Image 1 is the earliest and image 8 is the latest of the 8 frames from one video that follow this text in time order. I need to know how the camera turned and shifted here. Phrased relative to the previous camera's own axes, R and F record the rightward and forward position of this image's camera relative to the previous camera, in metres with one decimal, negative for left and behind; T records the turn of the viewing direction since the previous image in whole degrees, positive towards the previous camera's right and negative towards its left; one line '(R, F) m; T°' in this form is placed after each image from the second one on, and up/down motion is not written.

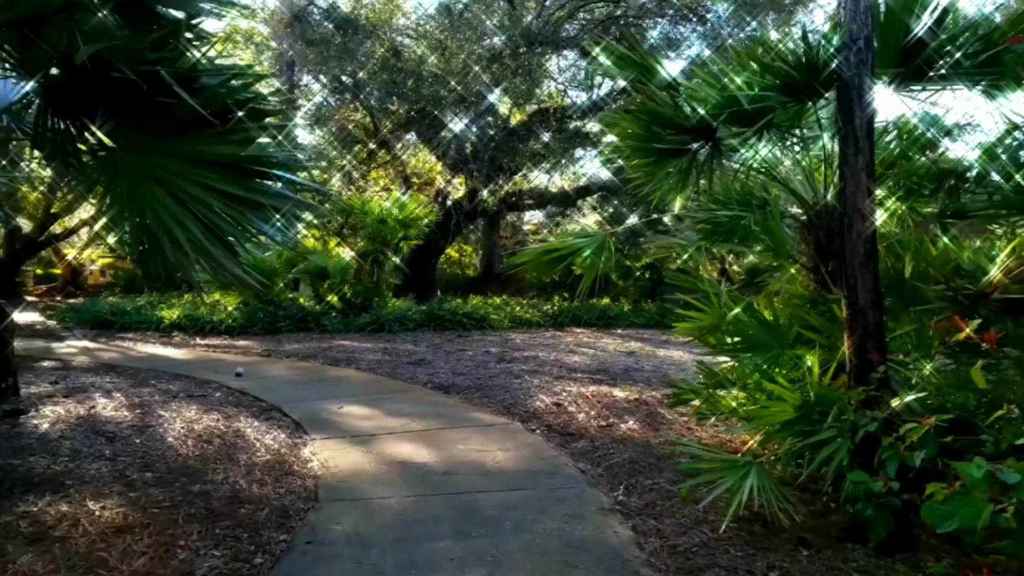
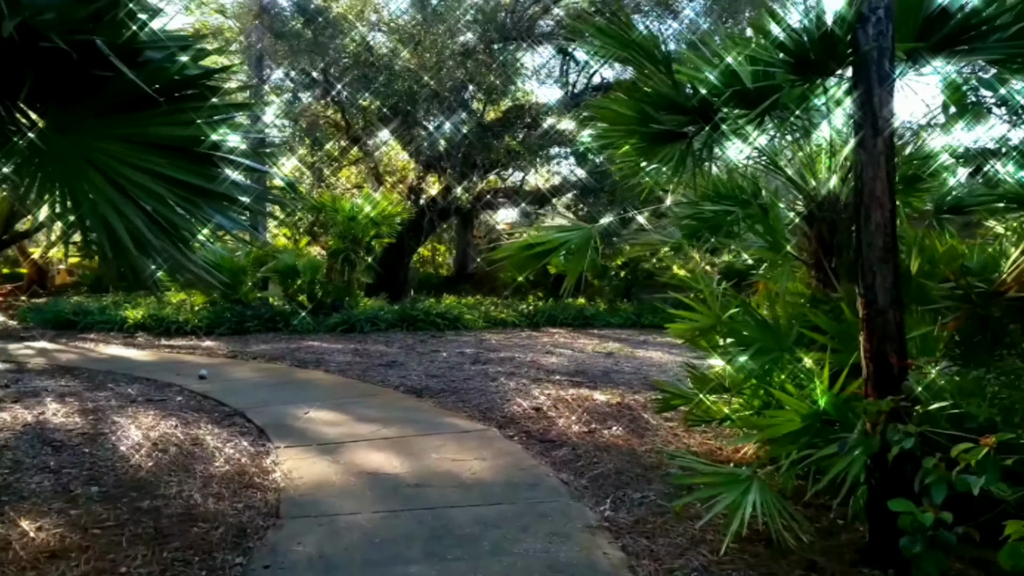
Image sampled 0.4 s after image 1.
(0.0, +0.3) m; +2°
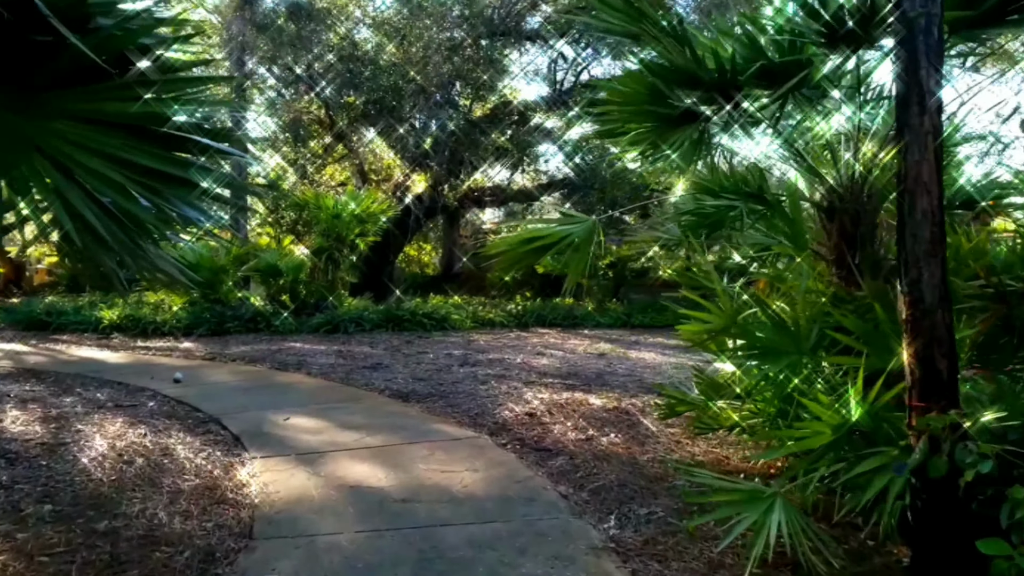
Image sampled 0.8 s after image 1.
(0.0, +0.3) m; +1°
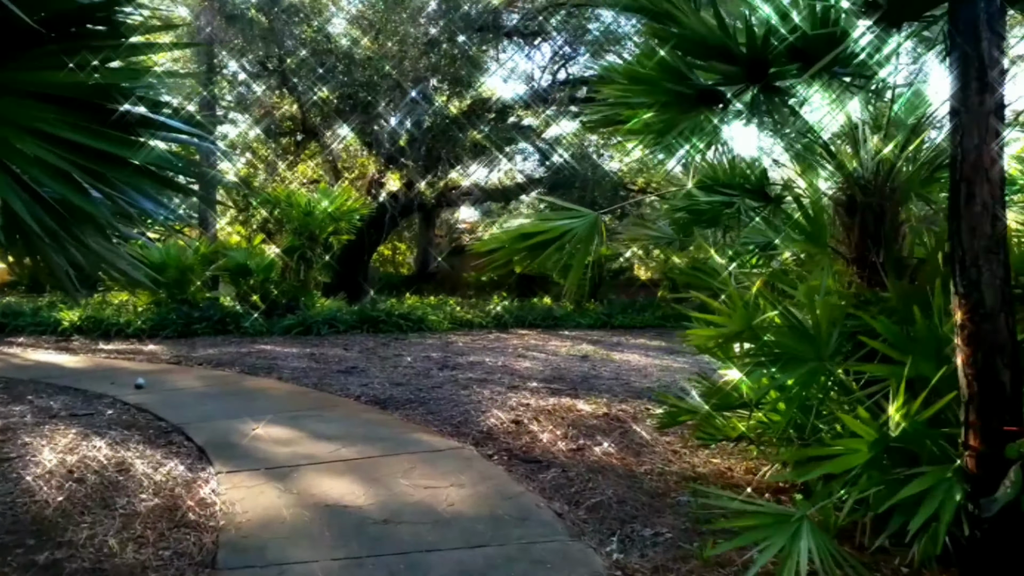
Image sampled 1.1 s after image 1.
(-0.1, +0.3) m; +2°
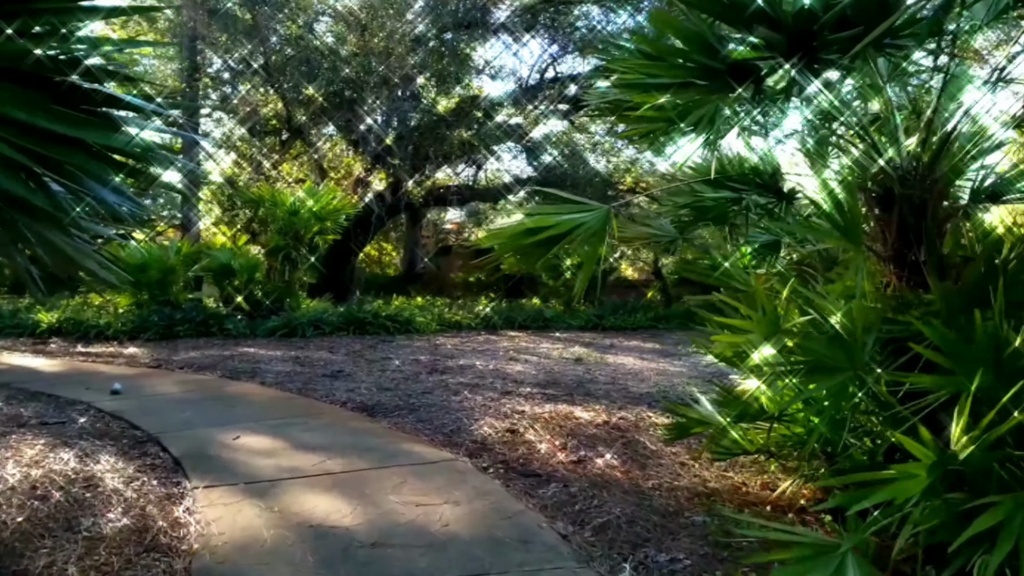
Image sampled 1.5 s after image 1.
(-0.1, +0.2) m; +1°
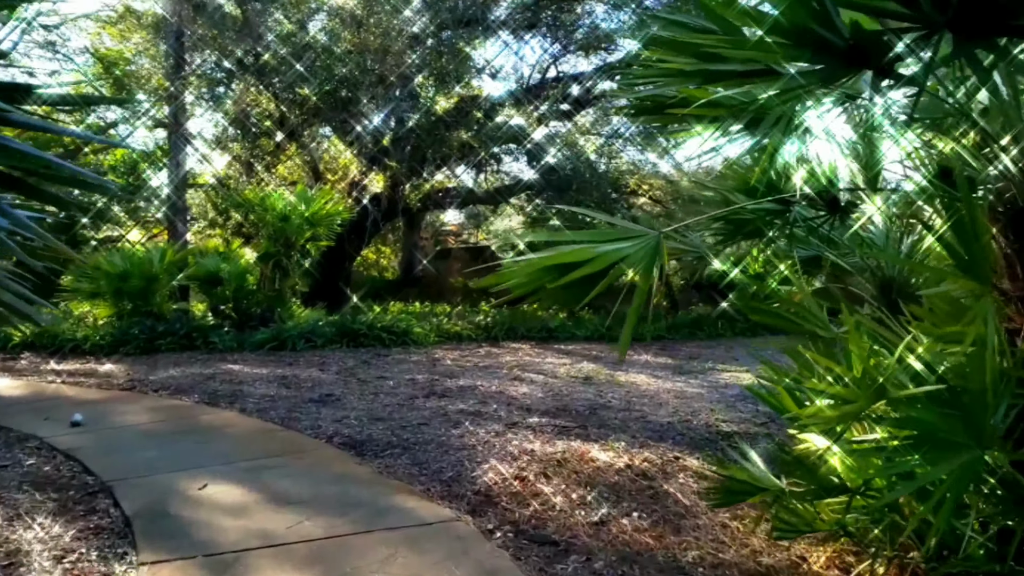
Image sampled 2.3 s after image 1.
(0.0, +0.6) m; 0°
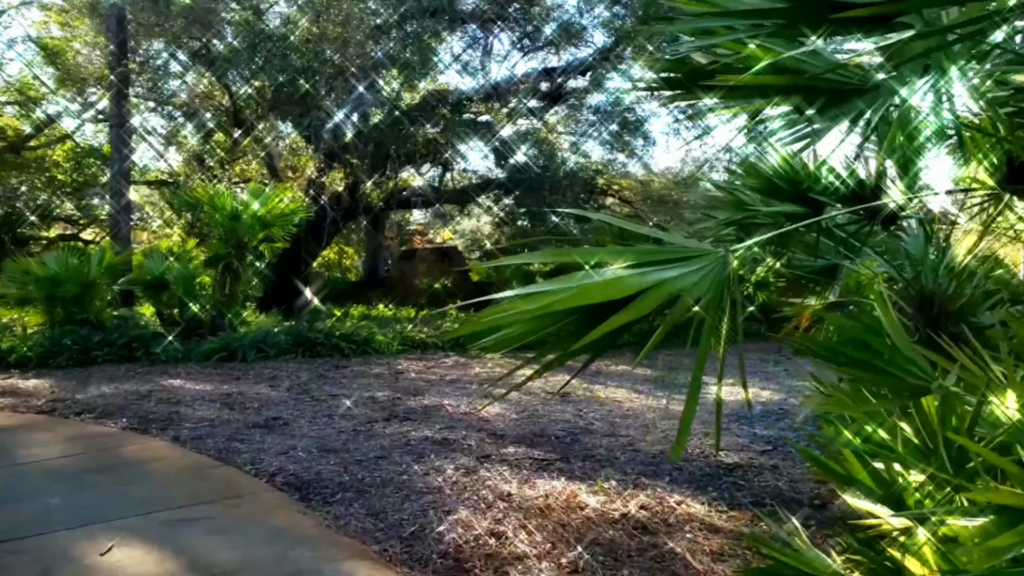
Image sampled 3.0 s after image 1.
(0.0, +0.6) m; +3°
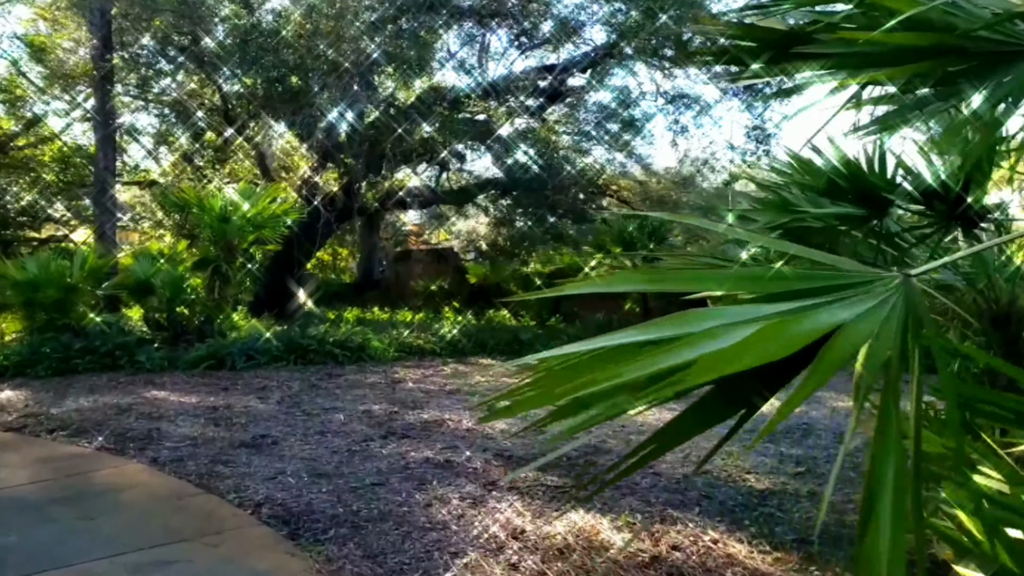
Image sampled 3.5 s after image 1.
(-0.1, +0.4) m; 0°
